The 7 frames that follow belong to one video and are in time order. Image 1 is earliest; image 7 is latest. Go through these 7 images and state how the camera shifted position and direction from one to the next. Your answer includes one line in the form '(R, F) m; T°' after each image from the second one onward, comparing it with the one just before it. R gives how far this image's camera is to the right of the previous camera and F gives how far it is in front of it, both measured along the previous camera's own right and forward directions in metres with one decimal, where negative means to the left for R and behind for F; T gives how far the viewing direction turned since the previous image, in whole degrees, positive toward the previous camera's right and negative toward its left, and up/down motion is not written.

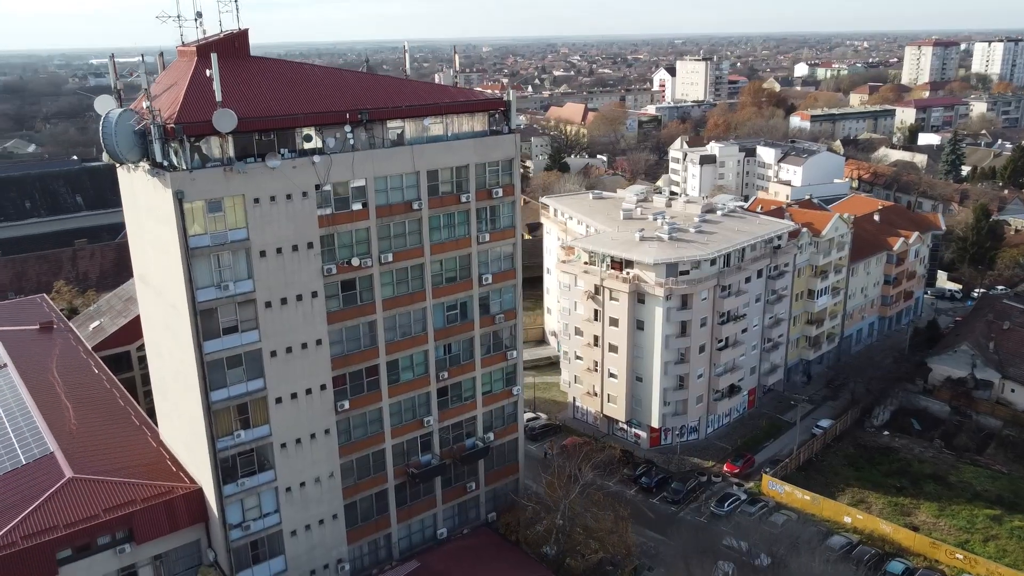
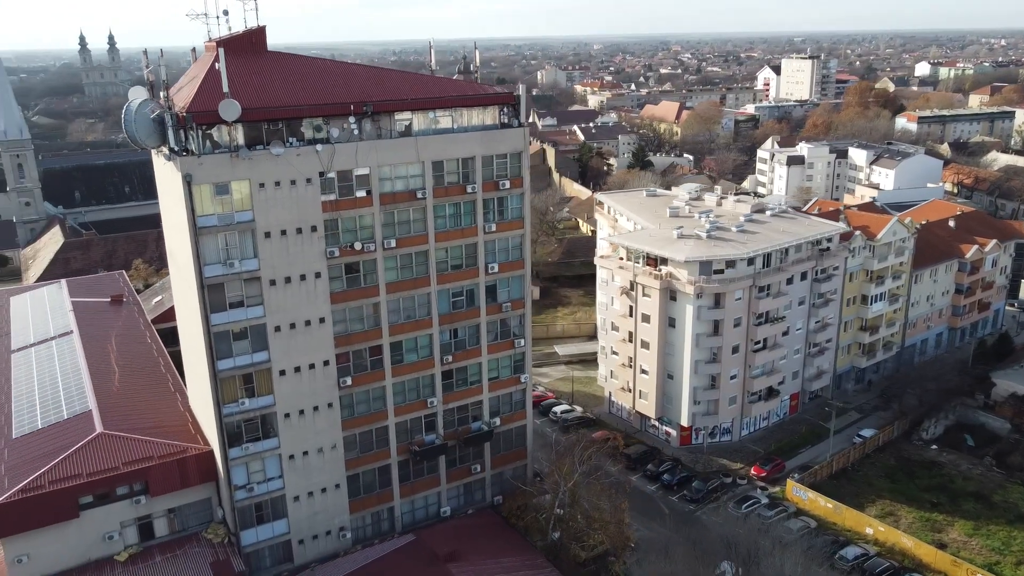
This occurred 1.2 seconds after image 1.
(+3.6, -0.6) m; -7°
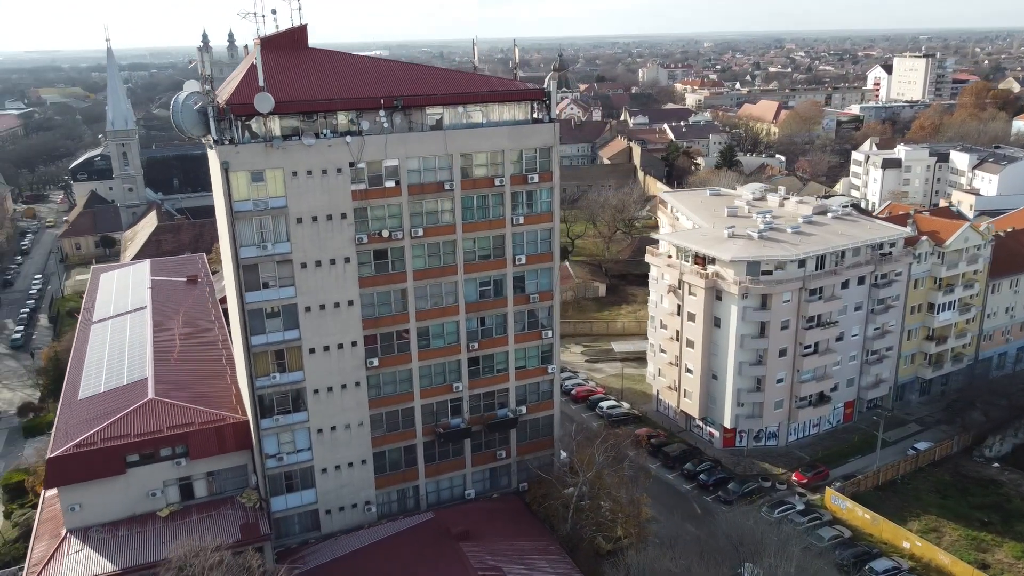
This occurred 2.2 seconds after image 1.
(+2.8, -0.6) m; -7°
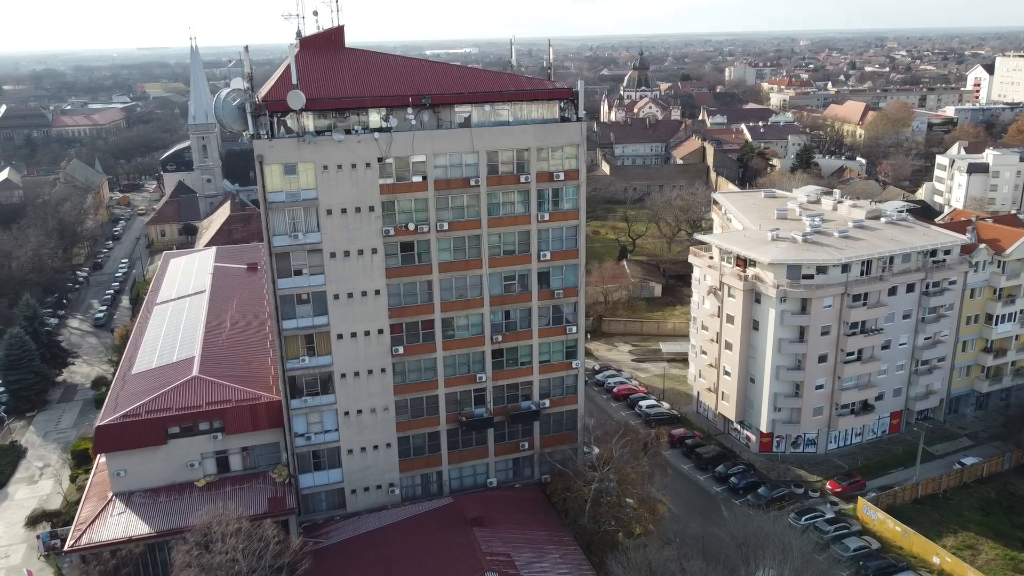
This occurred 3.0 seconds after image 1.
(+2.3, -0.6) m; -6°
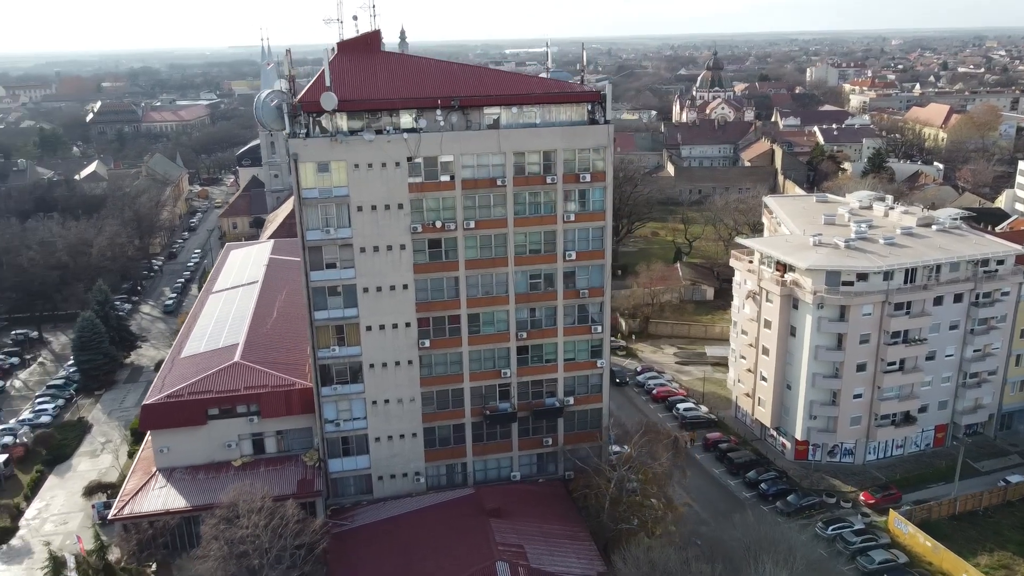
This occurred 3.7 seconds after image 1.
(+1.9, -0.6) m; -5°
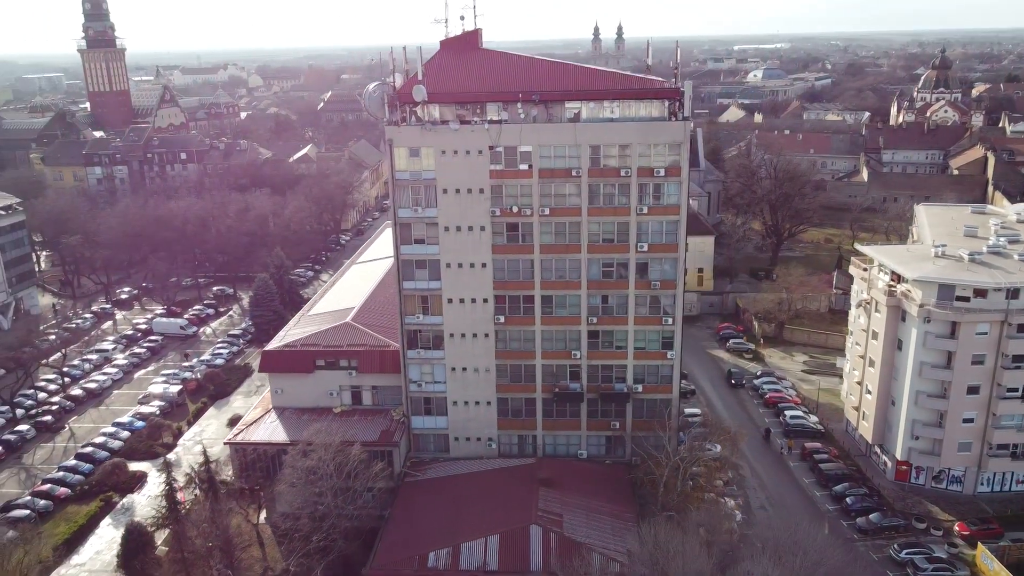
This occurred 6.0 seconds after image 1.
(+5.7, -1.3) m; -15°
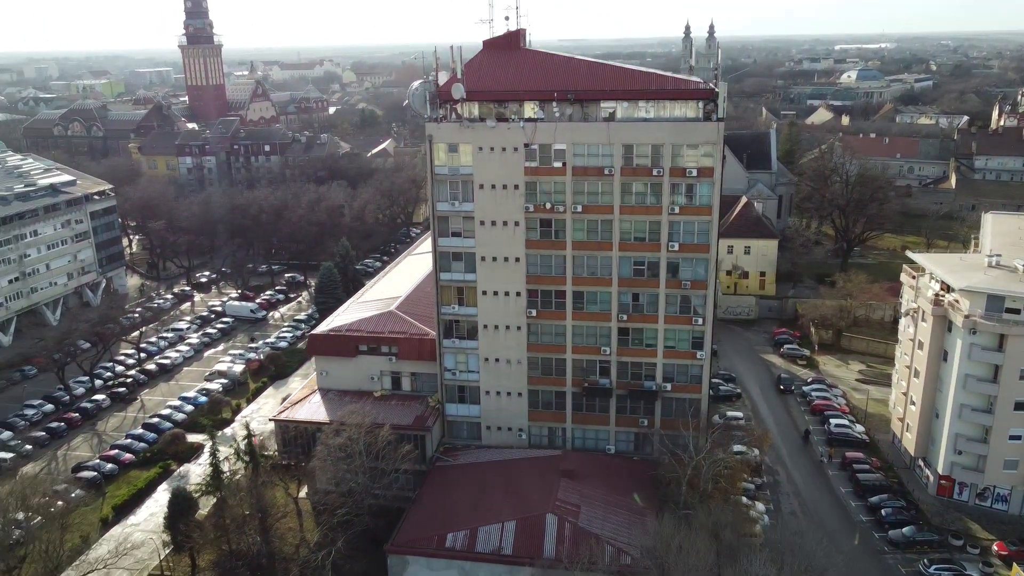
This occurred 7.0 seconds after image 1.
(+2.3, -0.7) m; -6°
